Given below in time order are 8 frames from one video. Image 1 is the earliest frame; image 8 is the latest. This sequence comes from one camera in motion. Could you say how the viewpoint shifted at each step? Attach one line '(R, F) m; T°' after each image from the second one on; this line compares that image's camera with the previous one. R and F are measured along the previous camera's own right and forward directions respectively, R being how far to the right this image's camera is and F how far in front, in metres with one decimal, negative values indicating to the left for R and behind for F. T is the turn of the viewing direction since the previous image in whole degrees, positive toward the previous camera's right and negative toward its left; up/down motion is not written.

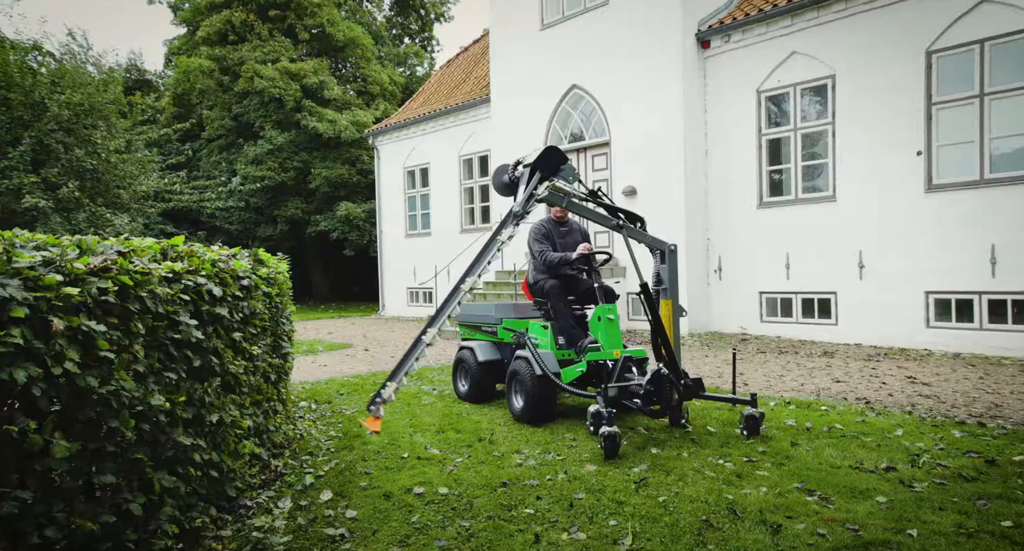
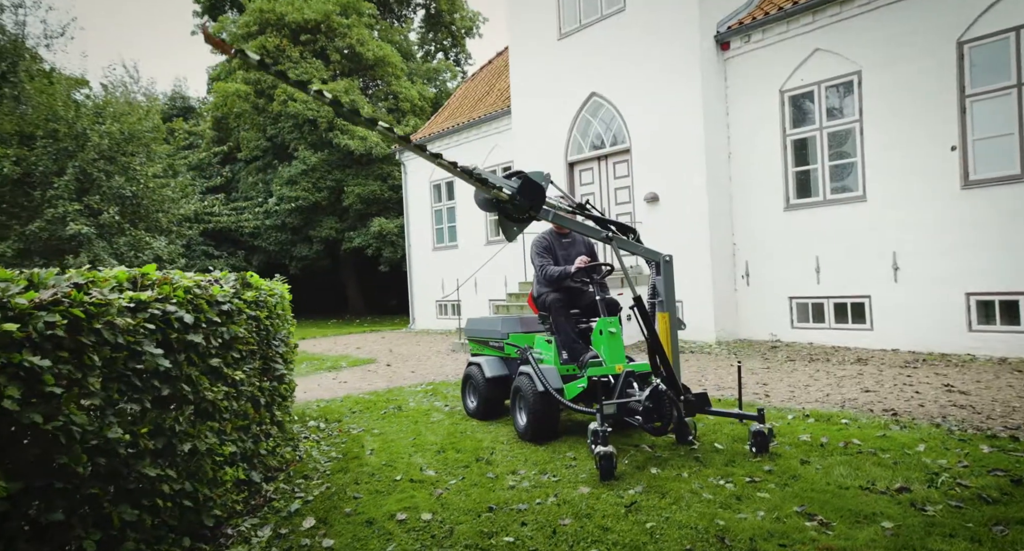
(+0.3, +0.1) m; -3°
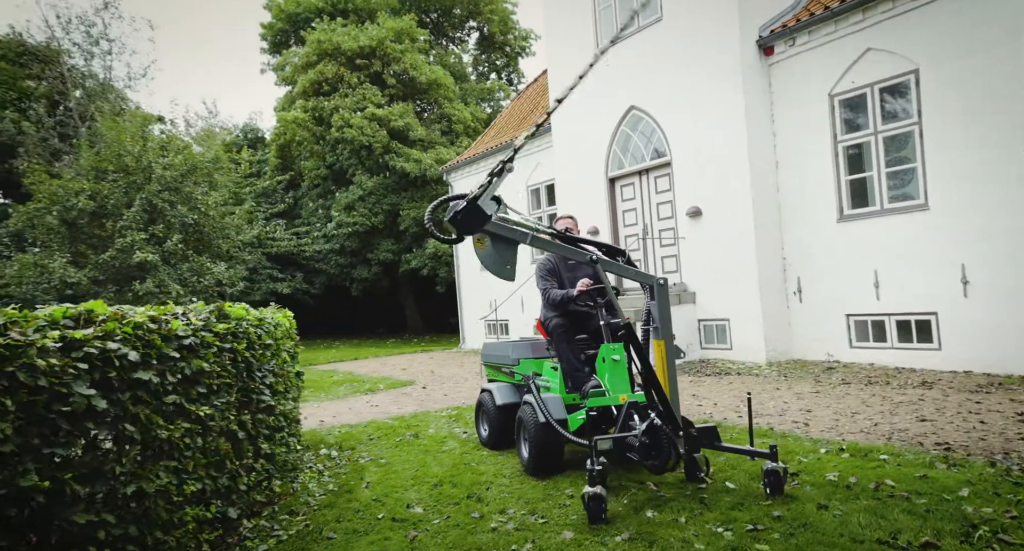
(+0.5, +0.2) m; -6°
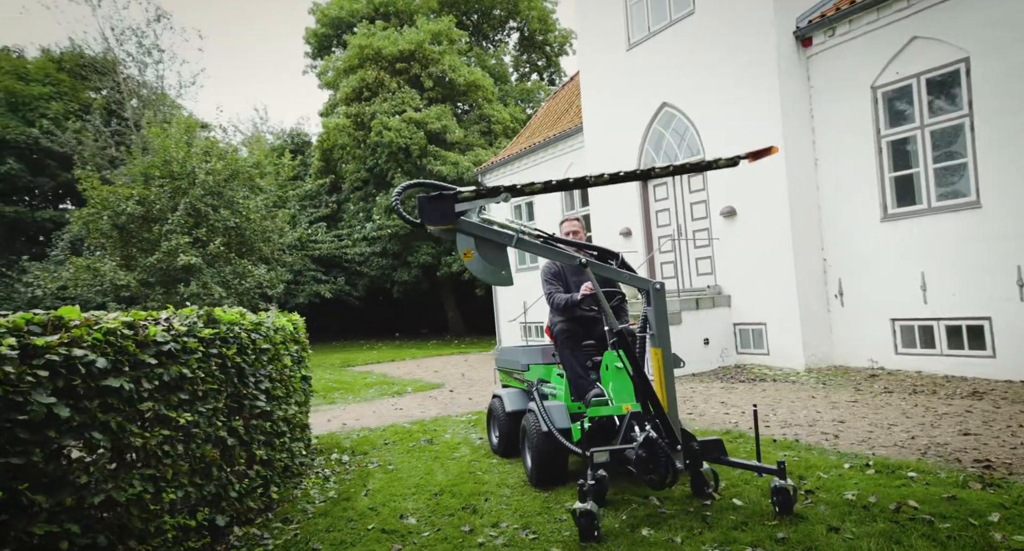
(+0.3, +0.1) m; -4°
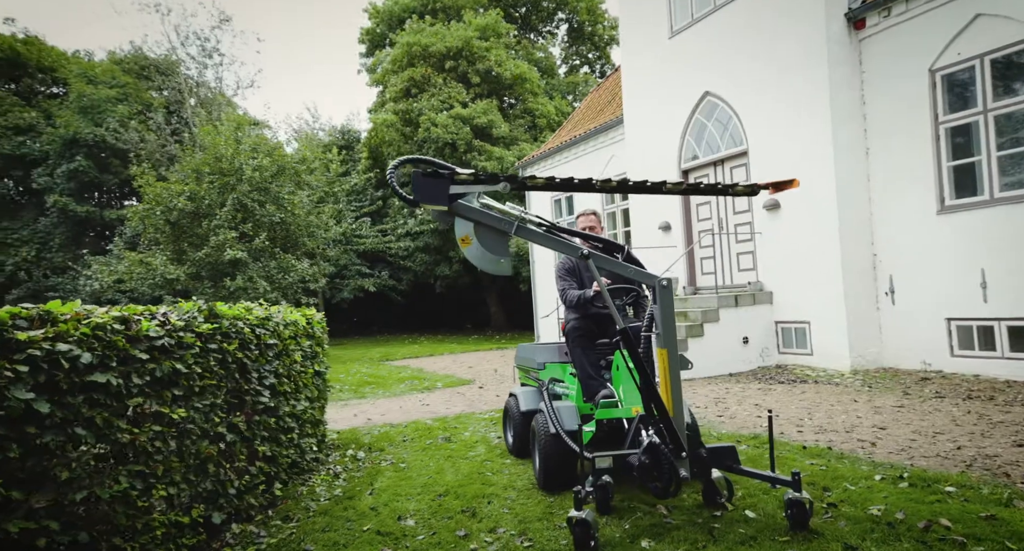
(+0.3, +0.2) m; -4°
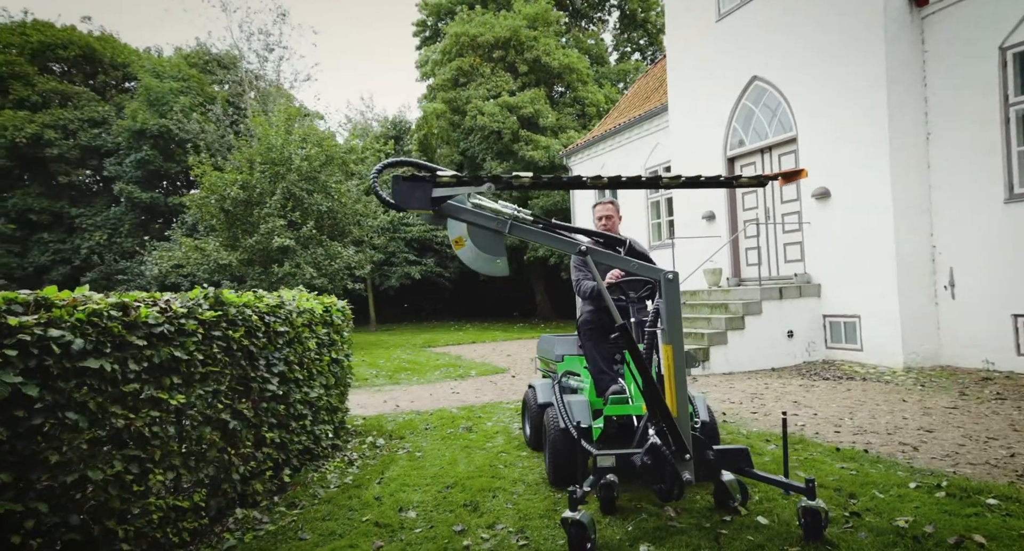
(+0.3, +0.1) m; -5°
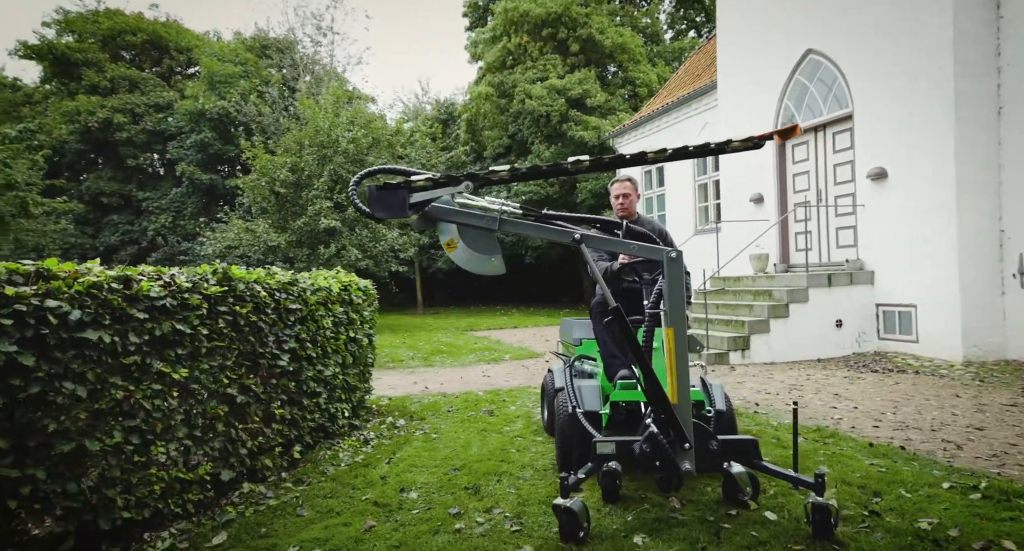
(+0.3, +0.1) m; -5°
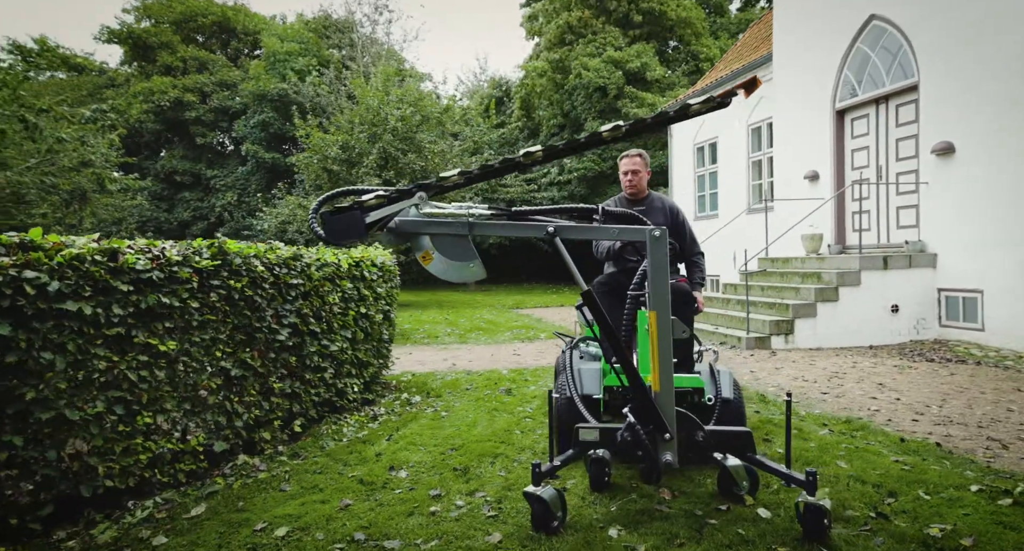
(+0.4, +0.2) m; -5°
